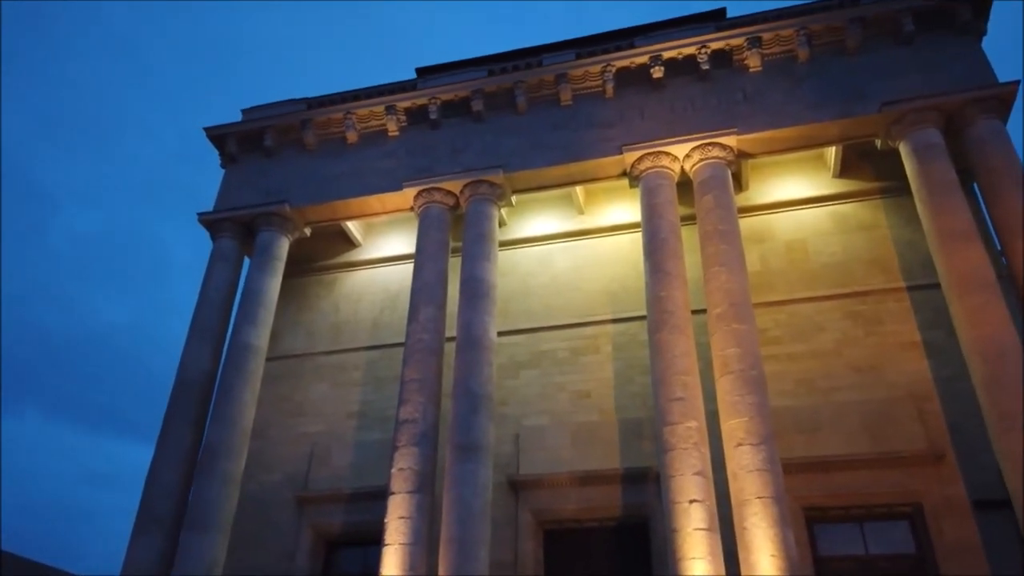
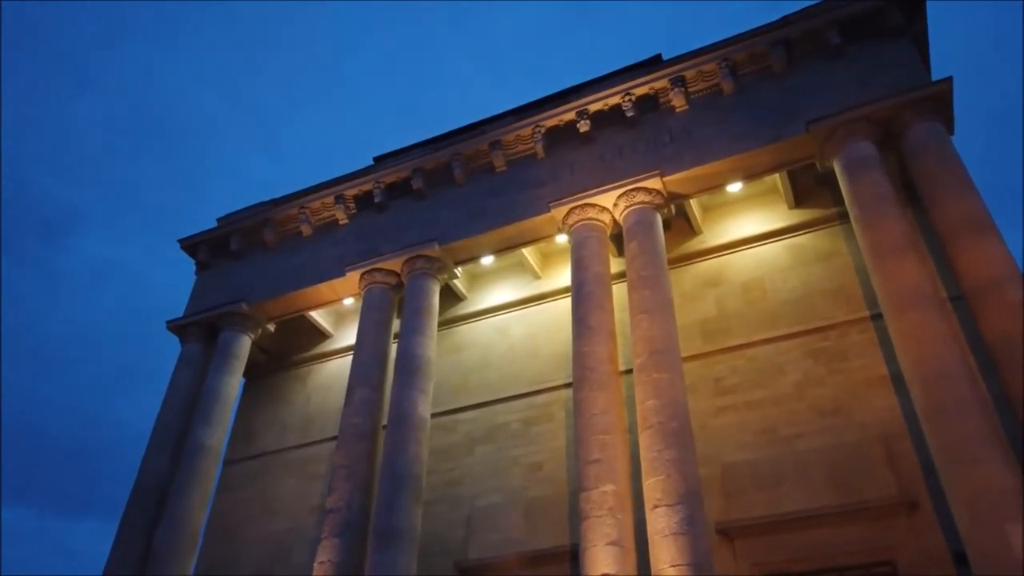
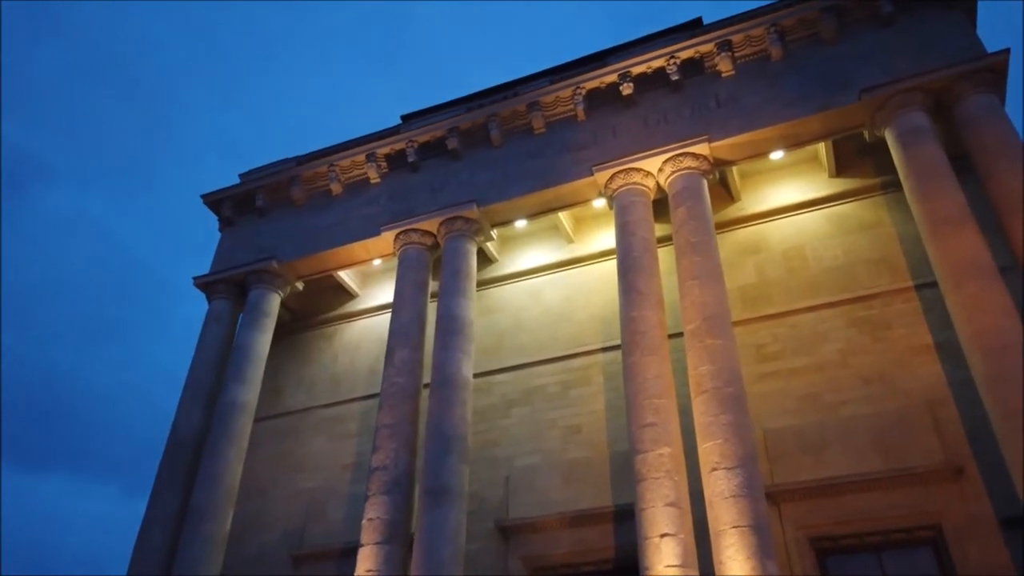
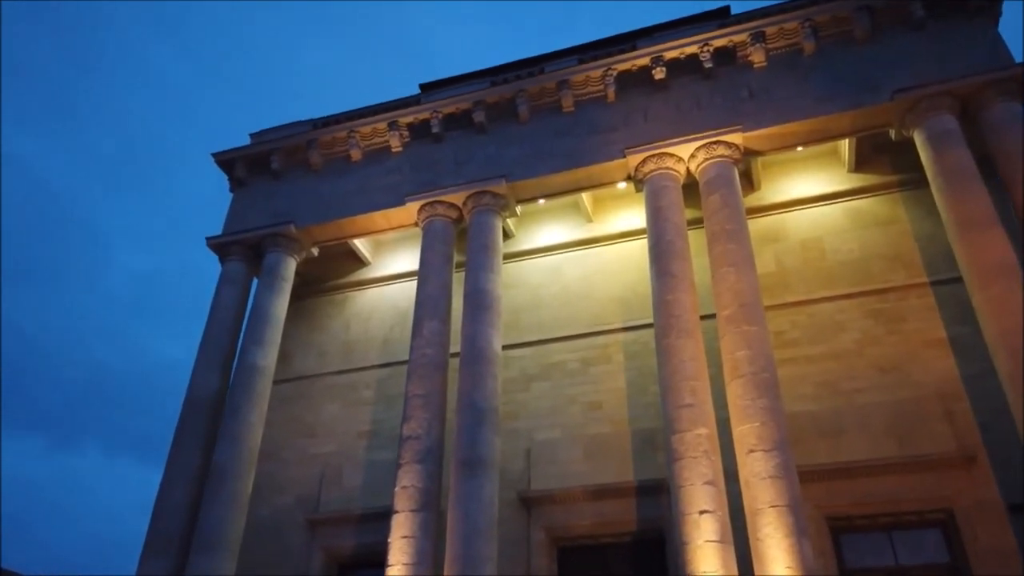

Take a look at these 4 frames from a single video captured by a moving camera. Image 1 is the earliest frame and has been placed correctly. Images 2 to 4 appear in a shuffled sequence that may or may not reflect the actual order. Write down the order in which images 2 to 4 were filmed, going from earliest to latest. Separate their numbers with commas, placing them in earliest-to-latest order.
4, 3, 2
